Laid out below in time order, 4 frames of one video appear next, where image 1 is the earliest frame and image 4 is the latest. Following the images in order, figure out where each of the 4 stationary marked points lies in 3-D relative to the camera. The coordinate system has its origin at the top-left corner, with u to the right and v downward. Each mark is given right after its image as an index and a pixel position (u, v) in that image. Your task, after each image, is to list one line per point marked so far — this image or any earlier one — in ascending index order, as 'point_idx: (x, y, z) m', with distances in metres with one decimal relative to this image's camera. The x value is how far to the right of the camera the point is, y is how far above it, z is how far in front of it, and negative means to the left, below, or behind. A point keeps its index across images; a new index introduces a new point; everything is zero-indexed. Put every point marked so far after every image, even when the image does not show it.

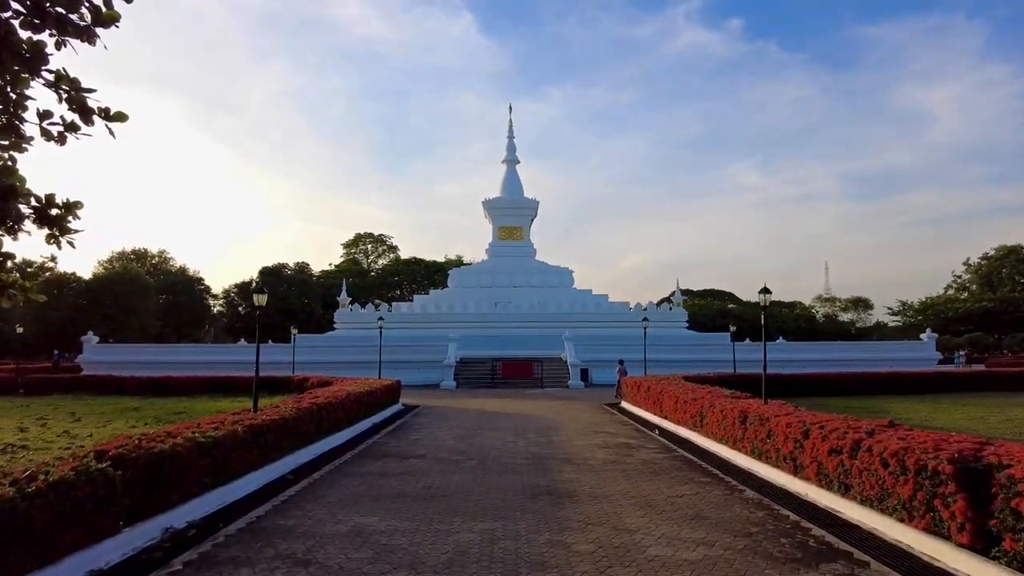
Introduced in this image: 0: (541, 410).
0: (+0.9, -3.7, +19.2) m
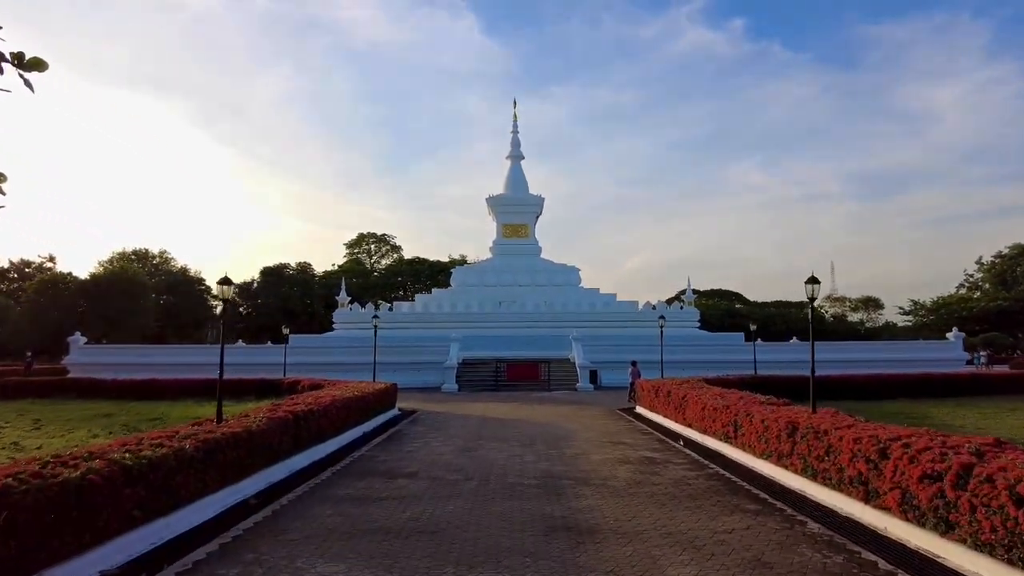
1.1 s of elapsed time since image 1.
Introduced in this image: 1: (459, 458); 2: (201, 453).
0: (+1.0, -3.6, +17.6) m
1: (-0.9, -2.9, +10.9) m
2: (-3.7, -2.0, +7.6) m
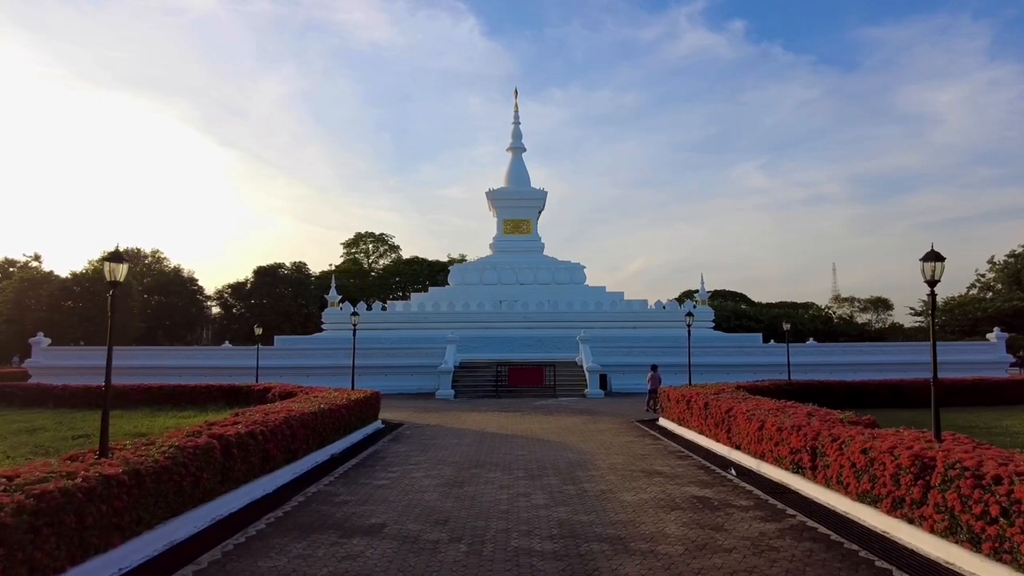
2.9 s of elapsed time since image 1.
0: (+1.1, -3.3, +14.7) m
1: (-0.9, -2.7, +8.1) m
2: (-3.7, -1.8, +4.8) m
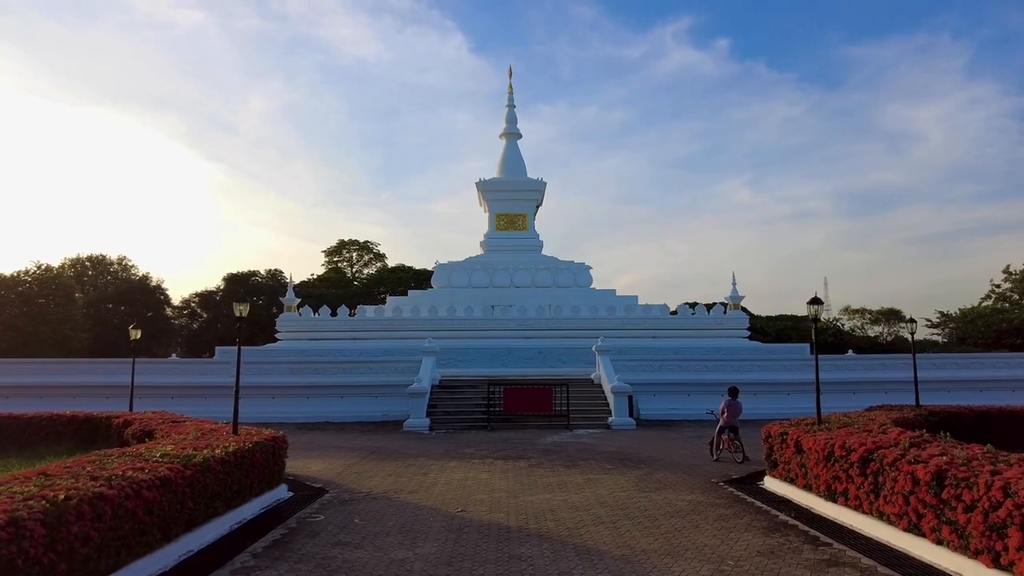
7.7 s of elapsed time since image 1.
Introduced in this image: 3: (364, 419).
0: (+1.2, -2.8, +7.6) m
1: (-0.7, -2.0, +1.0) m
2: (-3.5, -0.9, -2.3) m
3: (-4.4, -4.0, +19.2) m
